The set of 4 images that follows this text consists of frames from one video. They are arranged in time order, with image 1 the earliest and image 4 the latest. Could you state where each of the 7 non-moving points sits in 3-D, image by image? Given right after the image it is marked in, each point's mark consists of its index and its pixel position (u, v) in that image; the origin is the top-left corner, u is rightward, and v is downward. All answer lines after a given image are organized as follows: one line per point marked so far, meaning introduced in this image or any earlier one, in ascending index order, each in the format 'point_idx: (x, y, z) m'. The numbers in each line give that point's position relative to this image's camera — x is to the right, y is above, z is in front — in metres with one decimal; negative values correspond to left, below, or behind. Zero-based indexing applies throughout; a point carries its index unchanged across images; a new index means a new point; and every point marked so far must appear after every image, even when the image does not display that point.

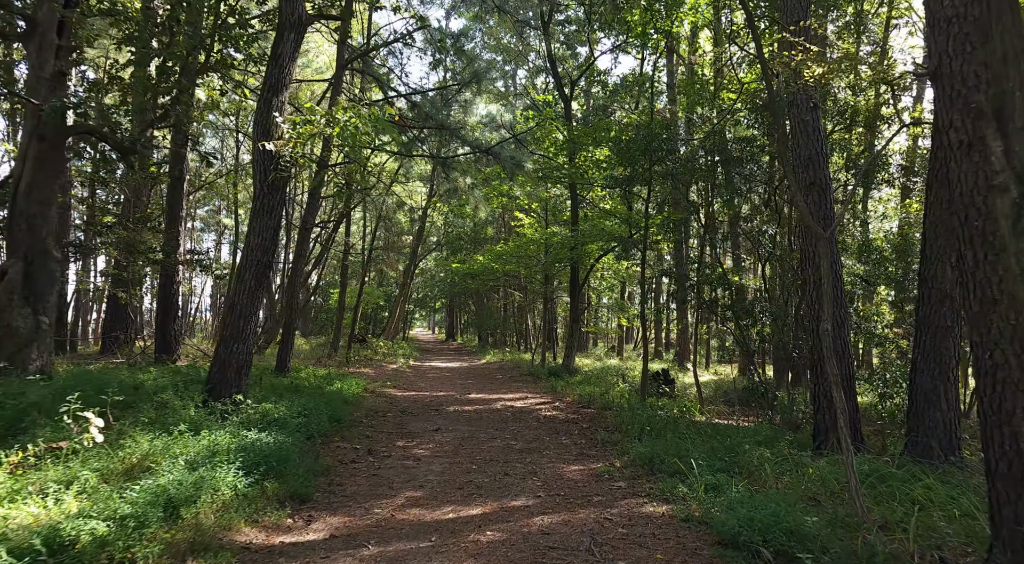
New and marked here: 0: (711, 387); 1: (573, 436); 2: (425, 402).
0: (+4.3, -2.4, +16.1) m
1: (+0.8, -1.9, +9.1) m
2: (-1.5, -2.1, +12.8) m
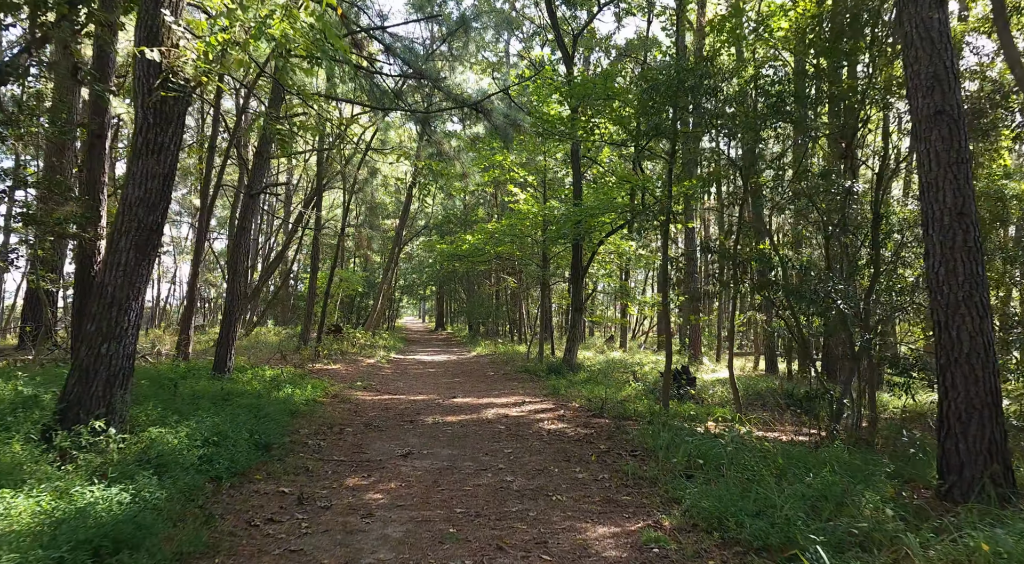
0: (+4.2, -2.0, +13.7) m
1: (+0.7, -1.7, +6.7) m
2: (-1.6, -1.8, +10.4) m
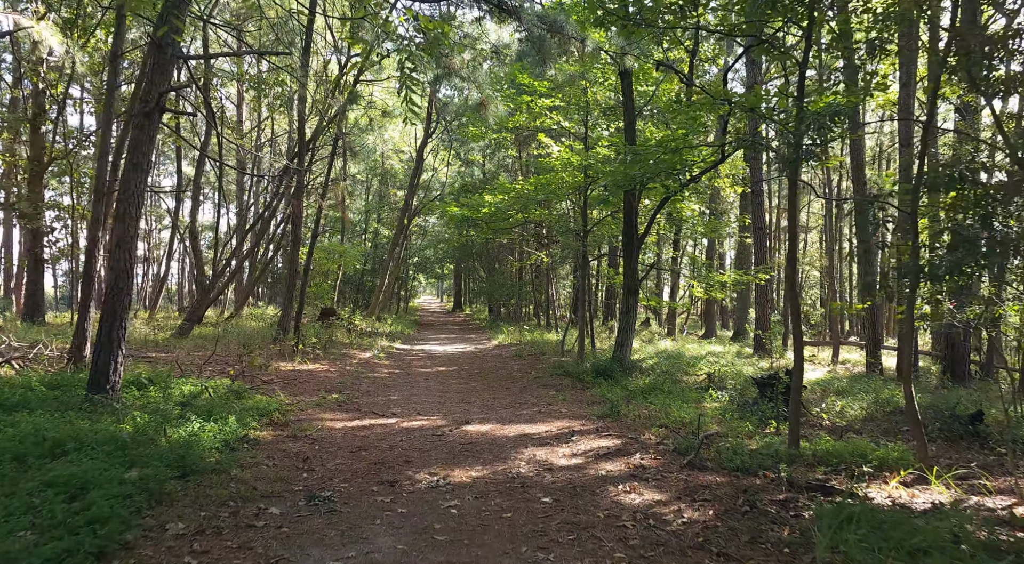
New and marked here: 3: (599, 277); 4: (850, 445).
0: (+4.7, -1.6, +9.8) m
1: (+1.0, -1.5, +2.9) m
2: (-1.2, -1.5, +6.7) m
3: (+2.0, +0.1, +16.9) m
4: (+3.3, -1.6, +7.0) m
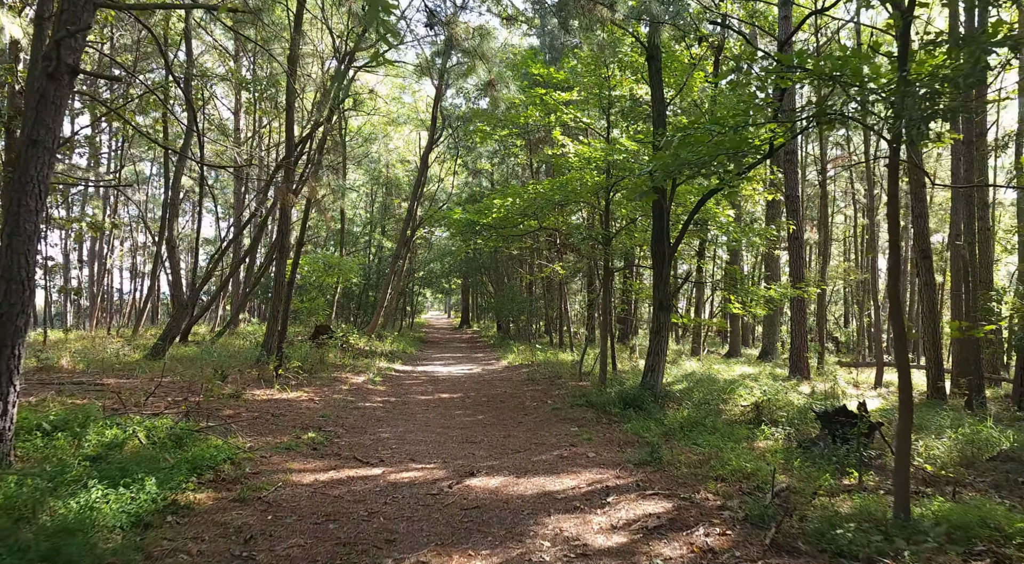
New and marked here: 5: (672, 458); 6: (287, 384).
0: (+4.9, -1.8, +8.1) m
1: (+1.1, -1.5, +1.2) m
2: (-1.0, -1.6, +5.0) m
3: (+2.3, -0.2, +15.2) m
4: (+3.5, -1.7, +5.3) m
5: (+1.5, -1.6, +6.6) m
6: (-3.3, -1.5, +10.6) m
